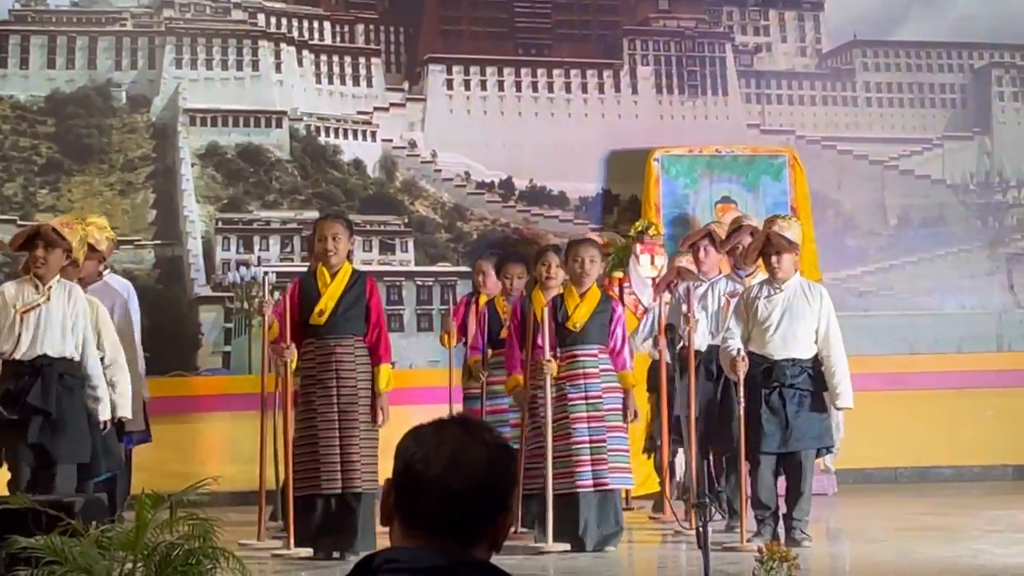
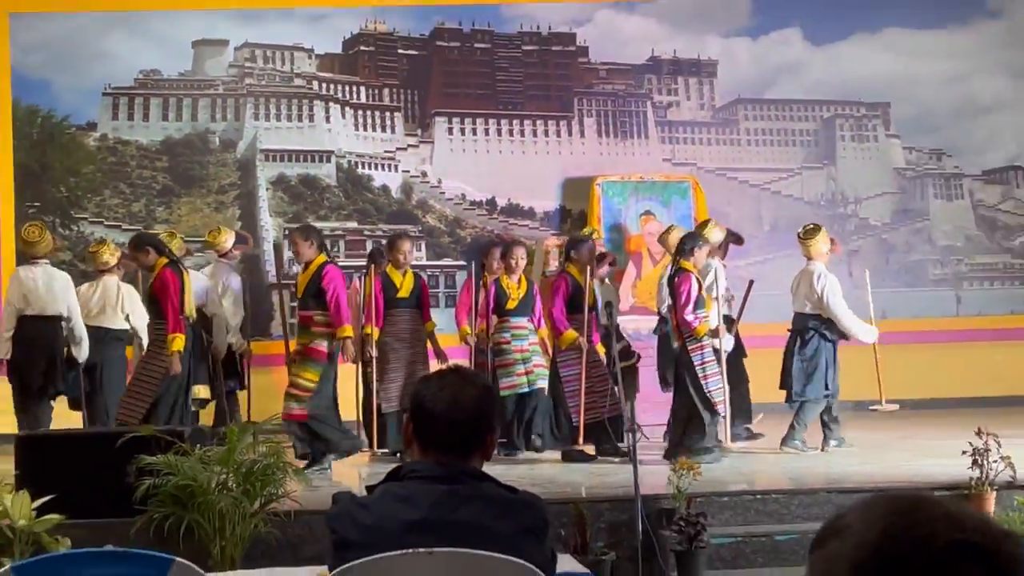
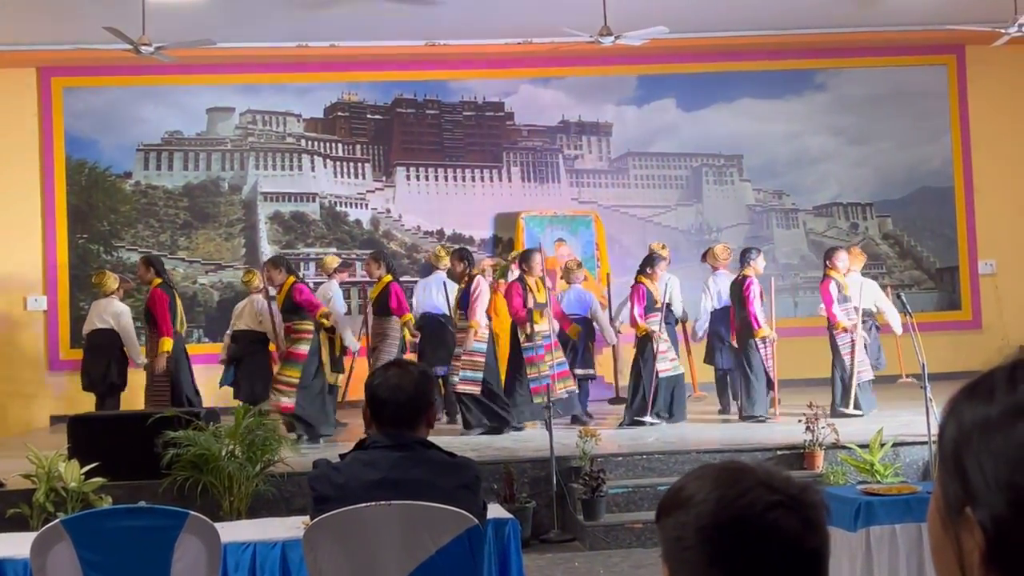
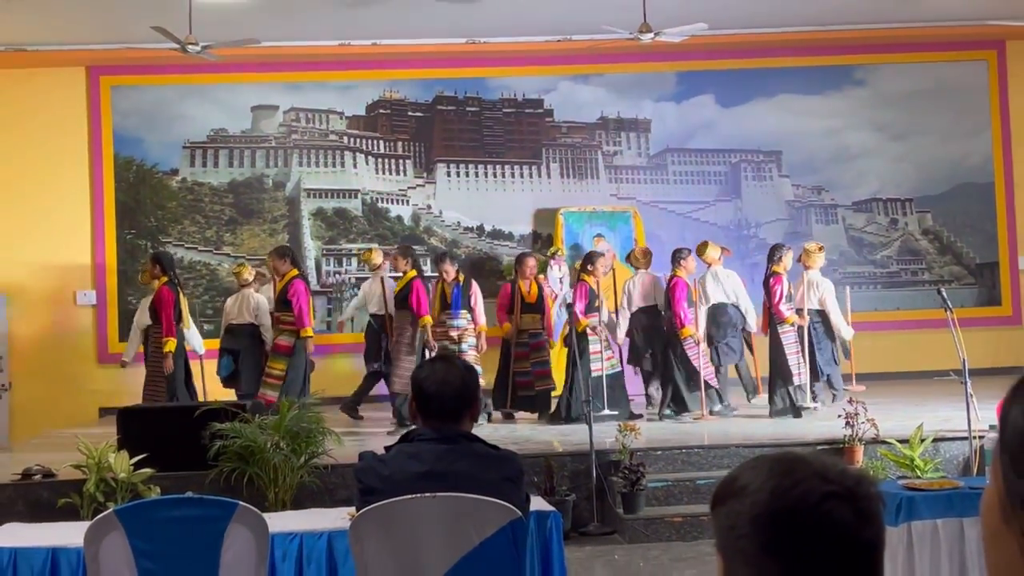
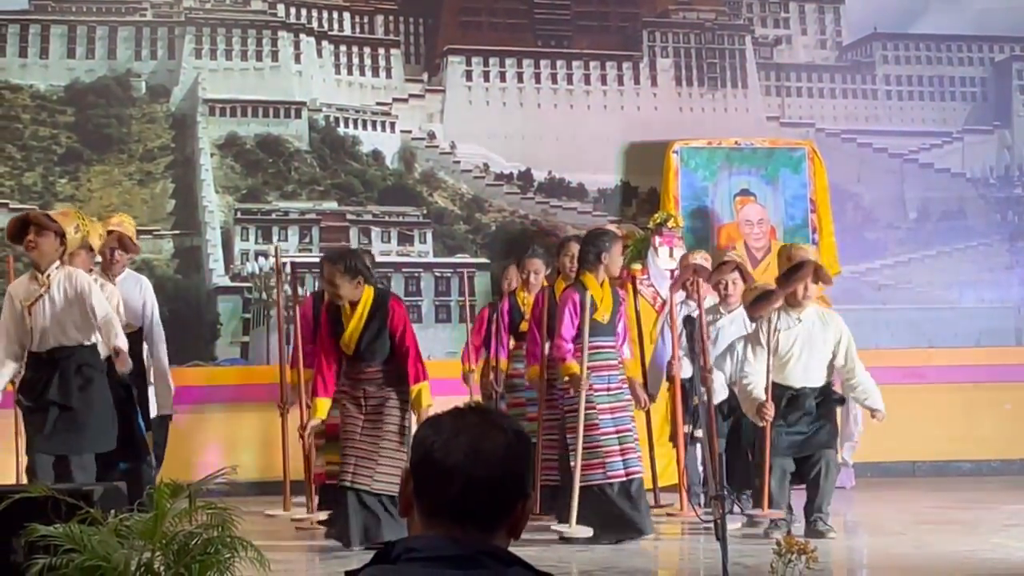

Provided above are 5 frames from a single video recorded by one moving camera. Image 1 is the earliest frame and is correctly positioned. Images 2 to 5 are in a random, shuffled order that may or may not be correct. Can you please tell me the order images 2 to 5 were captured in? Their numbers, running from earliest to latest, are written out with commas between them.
5, 2, 4, 3
